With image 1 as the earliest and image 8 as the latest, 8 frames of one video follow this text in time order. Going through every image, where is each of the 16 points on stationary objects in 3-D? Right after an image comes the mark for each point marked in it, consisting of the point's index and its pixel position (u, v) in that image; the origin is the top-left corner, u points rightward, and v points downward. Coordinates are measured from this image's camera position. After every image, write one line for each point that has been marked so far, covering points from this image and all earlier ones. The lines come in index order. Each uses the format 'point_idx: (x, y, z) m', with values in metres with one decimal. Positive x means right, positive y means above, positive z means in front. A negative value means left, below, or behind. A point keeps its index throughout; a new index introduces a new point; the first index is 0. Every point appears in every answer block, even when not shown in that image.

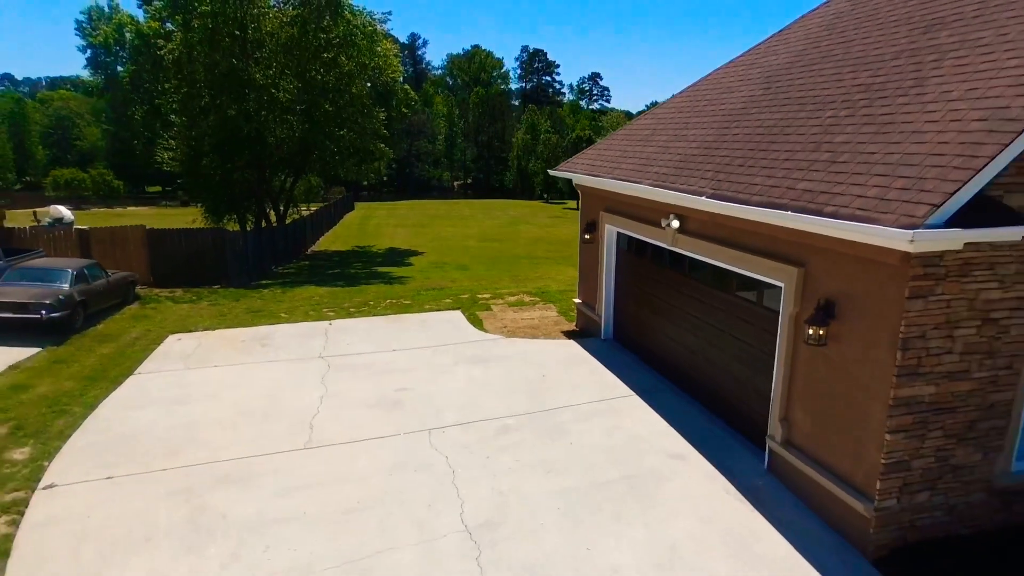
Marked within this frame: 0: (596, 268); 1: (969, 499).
0: (+1.5, +0.3, +11.3) m
1: (+4.1, -1.9, +5.7) m
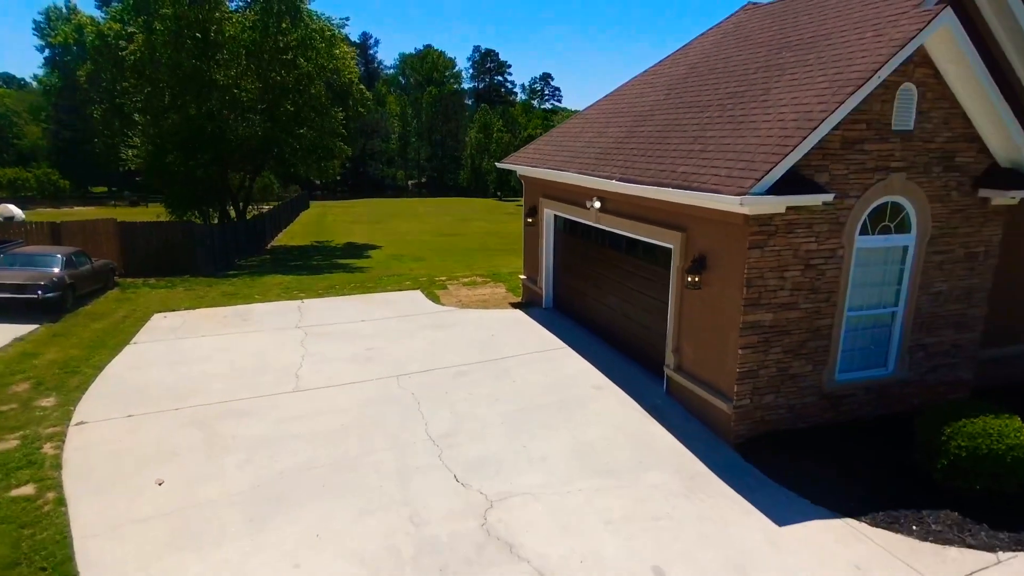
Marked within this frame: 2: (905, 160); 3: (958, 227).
0: (+0.5, +0.8, +13.2) m
1: (+3.6, -1.4, +7.7) m
2: (+4.6, +1.5, +7.4) m
3: (+5.6, +0.7, +7.9) m
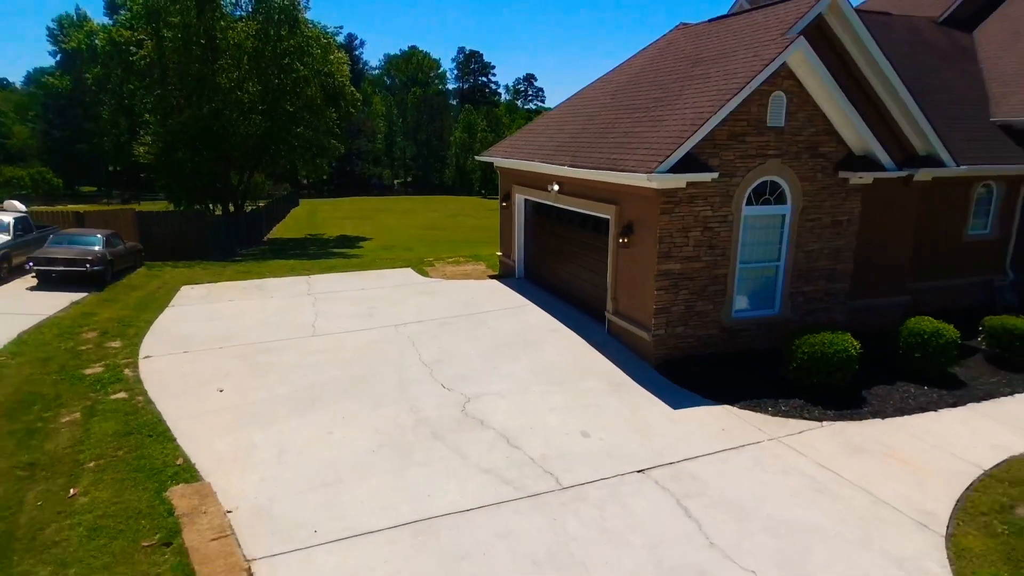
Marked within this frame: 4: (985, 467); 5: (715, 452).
0: (0.0, +1.5, +15.6) m
1: (+3.1, -0.7, +10.2) m
2: (+4.1, +2.1, +9.8) m
3: (+5.1, +1.4, +10.4) m
4: (+5.4, -2.0, +7.2) m
5: (+2.4, -1.9, +7.5) m
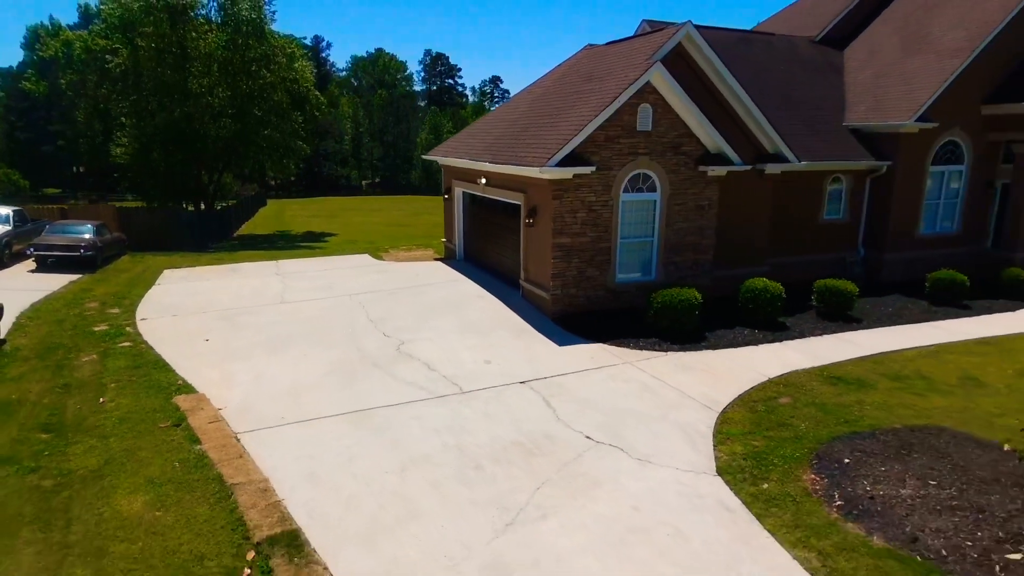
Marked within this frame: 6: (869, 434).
0: (-1.7, +2.0, +18.2) m
1: (+1.7, -0.1, +12.9) m
2: (+2.7, +2.8, +12.6) m
3: (+3.7, +2.1, +13.3) m
4: (+4.1, -1.4, +10.1) m
5: (+1.1, -1.3, +10.2) m
6: (+4.5, -1.8, +8.1) m
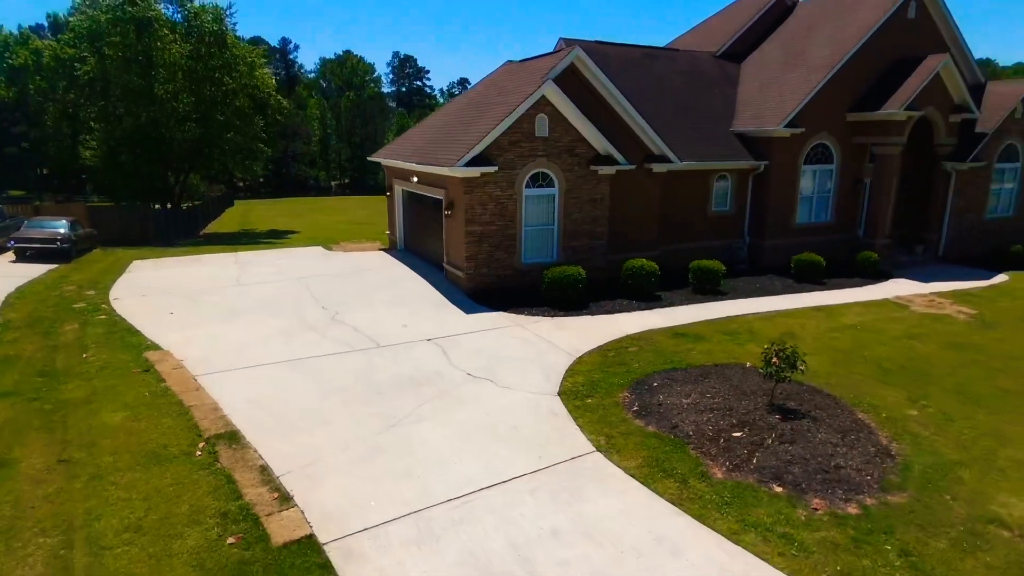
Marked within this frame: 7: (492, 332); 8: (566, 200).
0: (-3.8, +2.5, +20.5) m
1: (-0.2, +0.4, +15.4) m
2: (+0.8, +3.2, +15.1) m
3: (+1.7, +2.5, +15.8) m
4: (+2.3, -0.9, +12.6) m
5: (-0.7, -0.8, +12.6) m
6: (+2.8, -1.3, +10.7) m
7: (-0.4, -0.9, +12.6) m
8: (+1.3, +2.2, +15.7) m
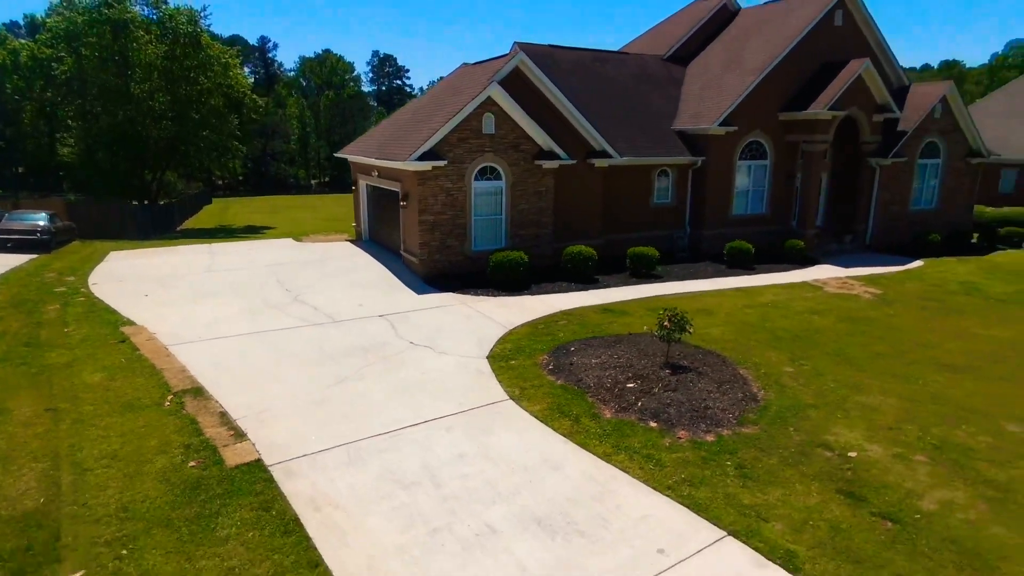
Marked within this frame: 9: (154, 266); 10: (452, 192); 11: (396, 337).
0: (-5.2, +2.9, +21.8) m
1: (-1.4, +0.8, +16.8) m
2: (-0.5, +3.6, +16.6) m
3: (+0.4, +3.0, +17.3) m
4: (+1.1, -0.5, +14.1) m
5: (-1.9, -0.4, +14.0) m
6: (+1.7, -0.9, +12.2) m
7: (-1.6, -0.5, +14.0) m
8: (0.0, +2.6, +17.2) m
9: (-10.2, +0.6, +18.1) m
10: (-1.5, +2.4, +16.4) m
11: (-2.2, -0.9, +12.2) m
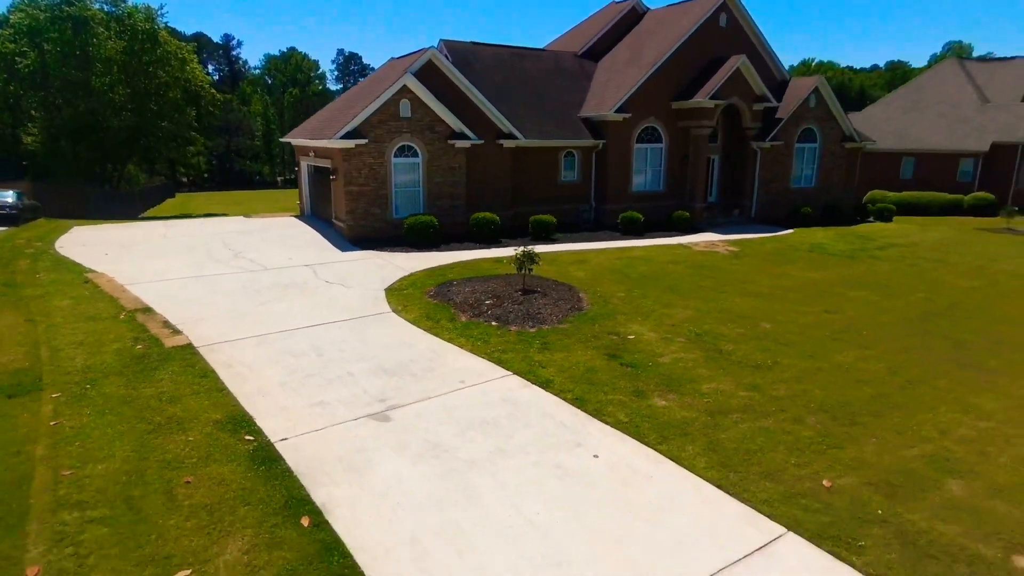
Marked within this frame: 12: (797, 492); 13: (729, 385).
0: (-8.1, +4.0, +24.4) m
1: (-4.0, +2.0, +19.5) m
2: (-3.1, +4.8, +19.4) m
3: (-2.2, +4.2, +20.1) m
4: (-1.4, +0.7, +17.0) m
5: (-4.4, +0.7, +16.8) m
6: (-0.7, +0.3, +15.1) m
7: (-4.1, +0.7, +16.7) m
8: (-2.6, +3.8, +20.0) m
9: (-12.8, +1.7, +20.5) m
10: (-4.1, +3.6, +19.1) m
11: (-4.6, +0.2, +14.9) m
12: (+2.9, -2.0, +6.4) m
13: (+3.1, -1.4, +9.1) m
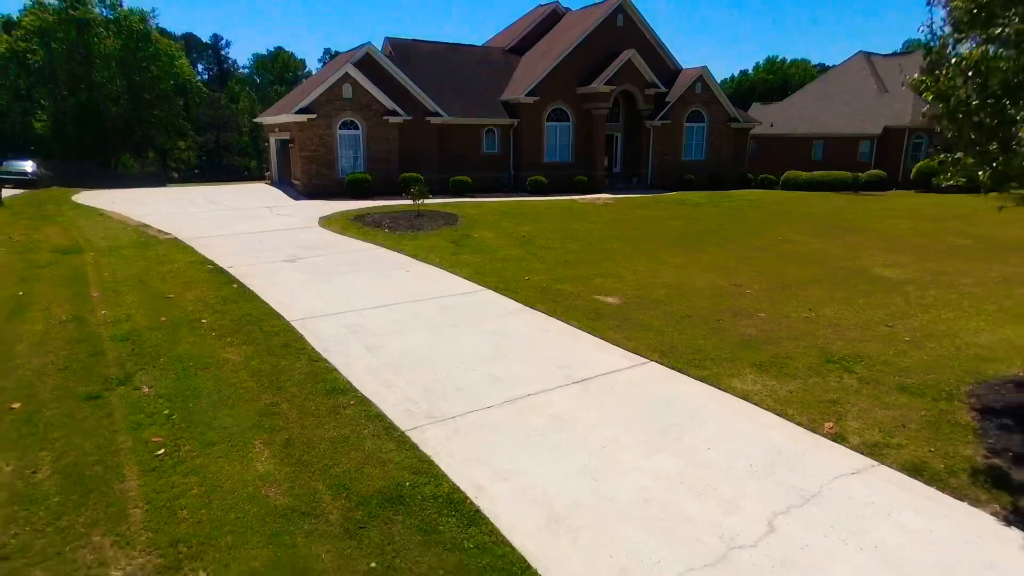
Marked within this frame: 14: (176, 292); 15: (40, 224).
0: (-11.2, +6.1, +29.6) m
1: (-7.1, +4.1, +24.7) m
2: (-6.2, +7.0, +24.6) m
3: (-5.3, +6.3, +25.3) m
4: (-4.4, +2.9, +22.2) m
5: (-7.4, +2.9, +22.0) m
6: (-3.7, +2.4, +20.3) m
7: (-7.1, +2.8, +21.9) m
8: (-5.7, +5.9, +25.2) m
9: (-15.9, +3.7, +25.6) m
10: (-7.2, +5.8, +24.3) m
11: (-7.6, +2.4, +20.1) m
12: (-0.1, +0.1, +11.6) m
13: (+0.1, +0.8, +14.3) m
14: (-5.5, -0.1, +10.5) m
15: (-12.7, +1.7, +17.2) m
